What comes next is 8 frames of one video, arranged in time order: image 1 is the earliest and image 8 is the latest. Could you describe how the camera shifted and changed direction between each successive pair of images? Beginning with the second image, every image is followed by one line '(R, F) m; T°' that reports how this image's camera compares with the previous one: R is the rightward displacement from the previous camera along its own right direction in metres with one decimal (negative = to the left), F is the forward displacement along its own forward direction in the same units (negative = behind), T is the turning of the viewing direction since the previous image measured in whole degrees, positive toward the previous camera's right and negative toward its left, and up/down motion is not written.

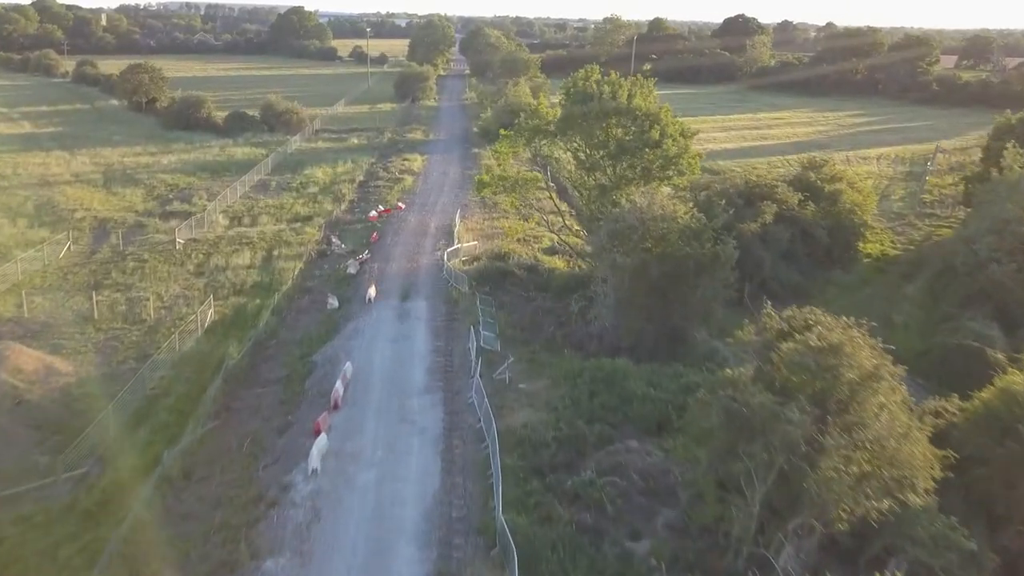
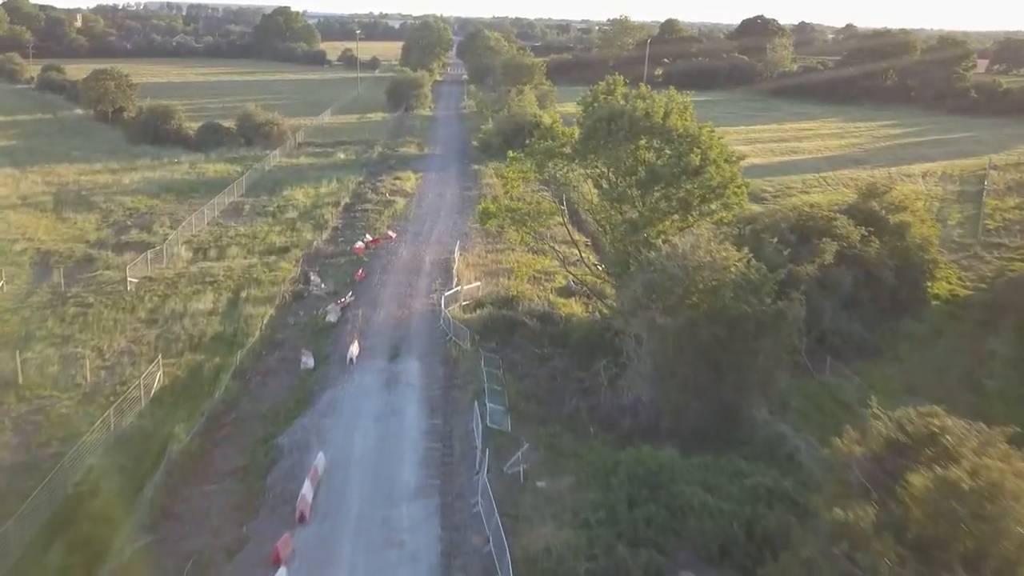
(-0.4, +5.1) m; 0°
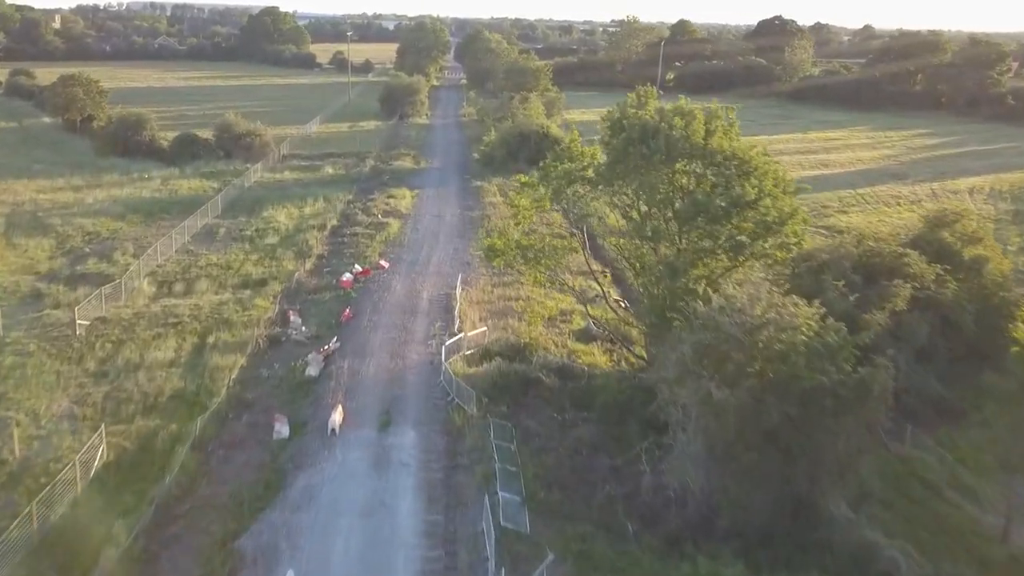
(-0.4, +4.2) m; 0°
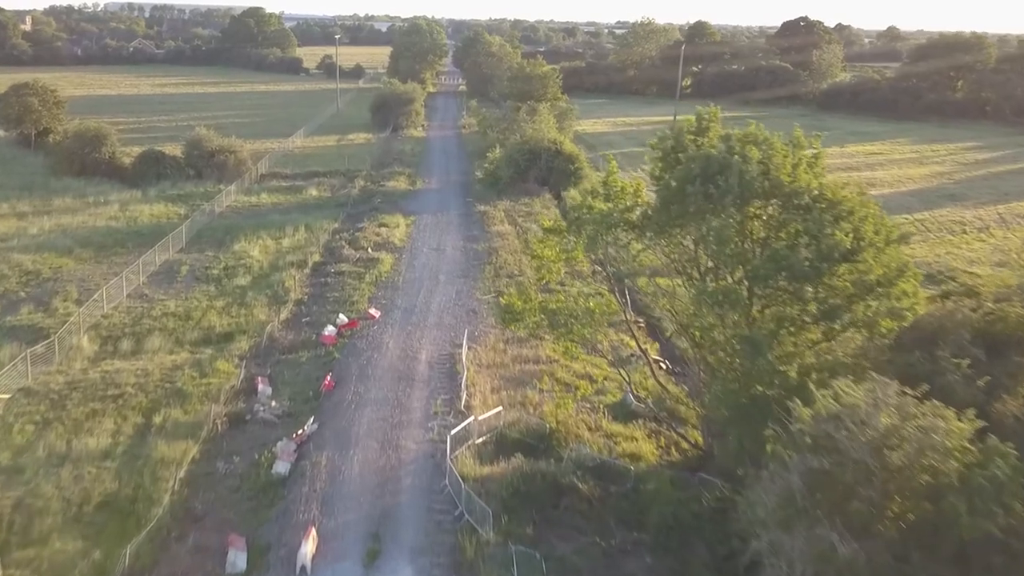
(-0.5, +5.0) m; 0°
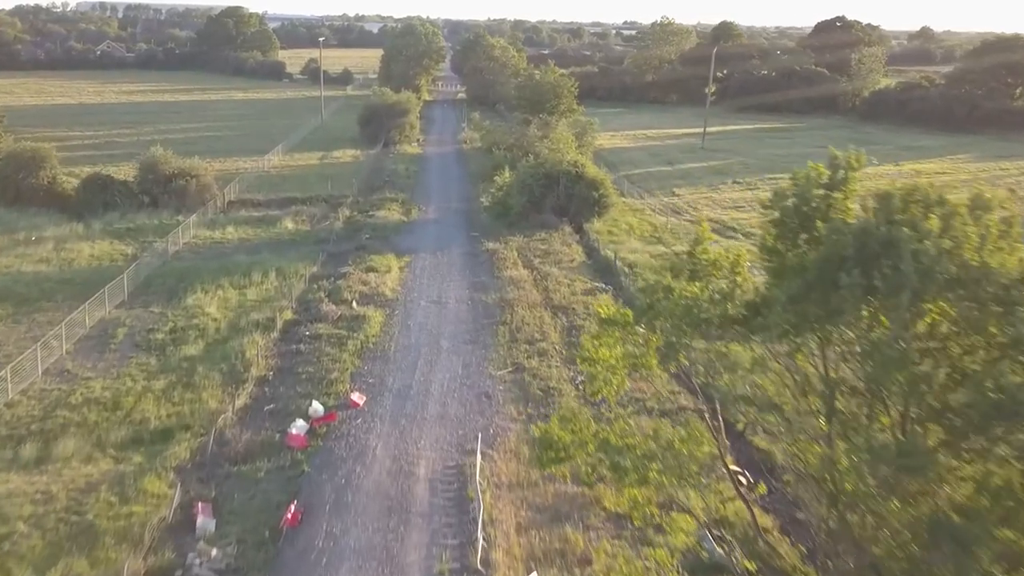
(-0.6, +5.9) m; 0°
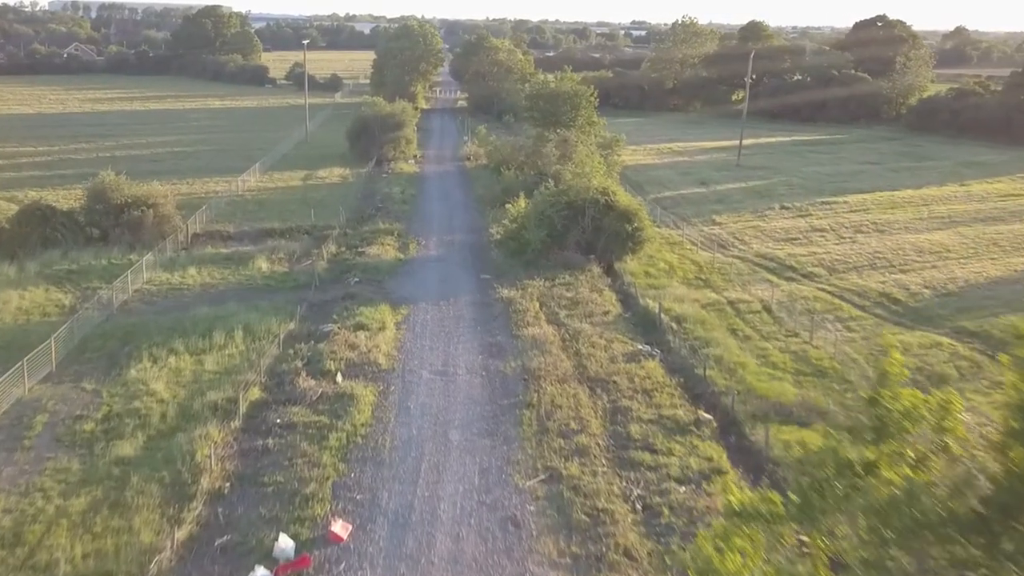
(-0.6, +5.1) m; 0°
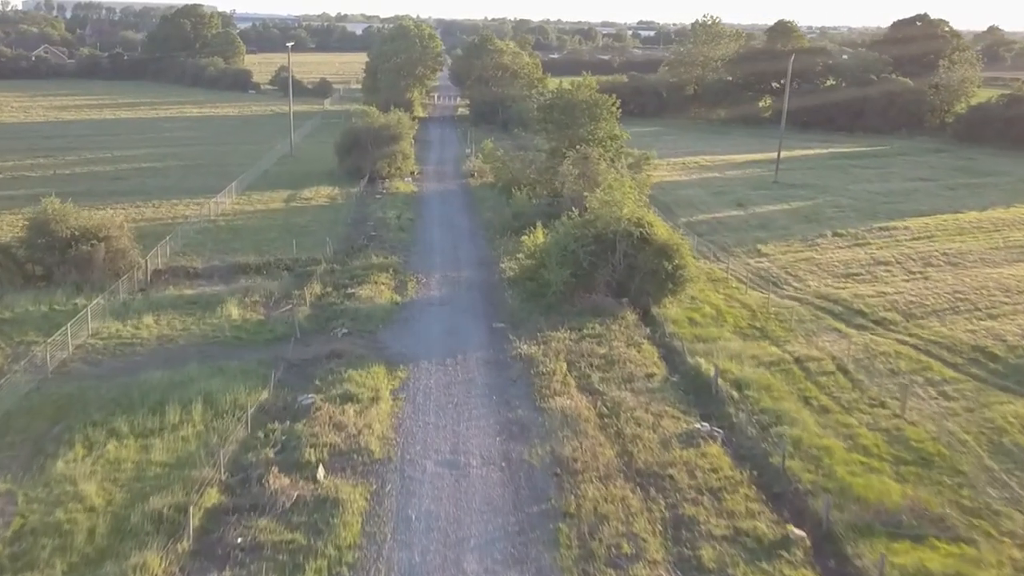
(-0.5, +4.2) m; 0°
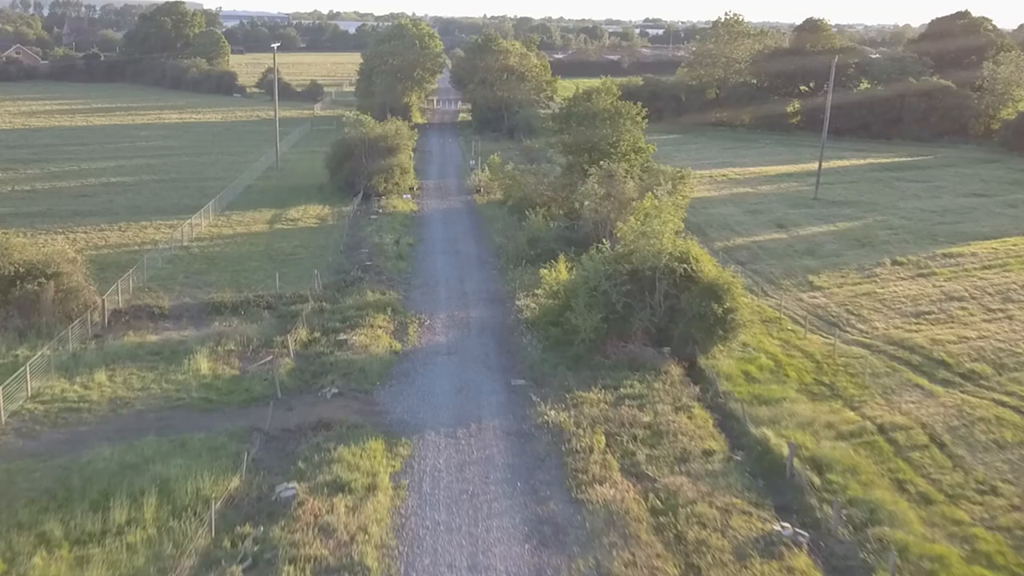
(-0.5, +3.5) m; 0°
